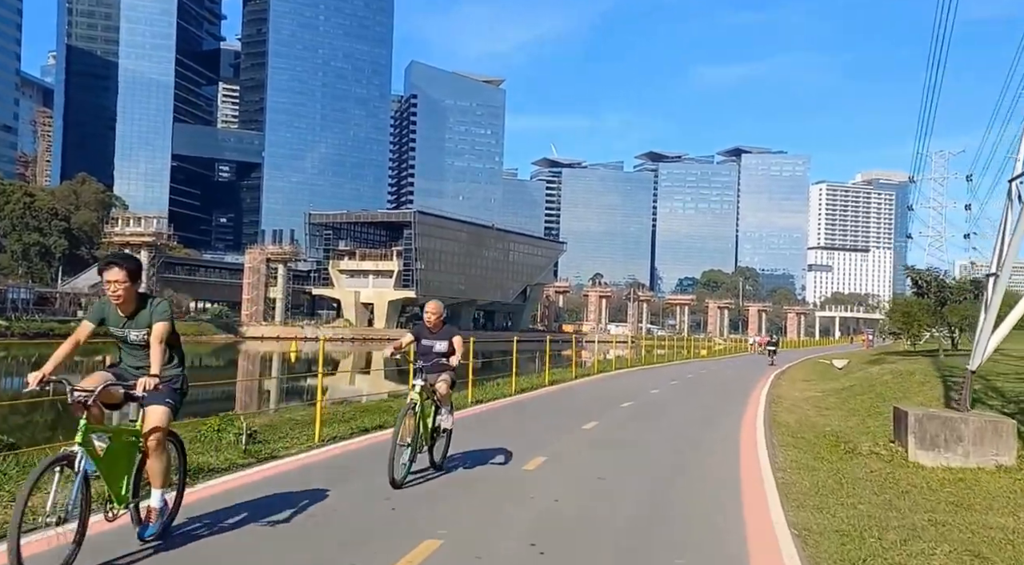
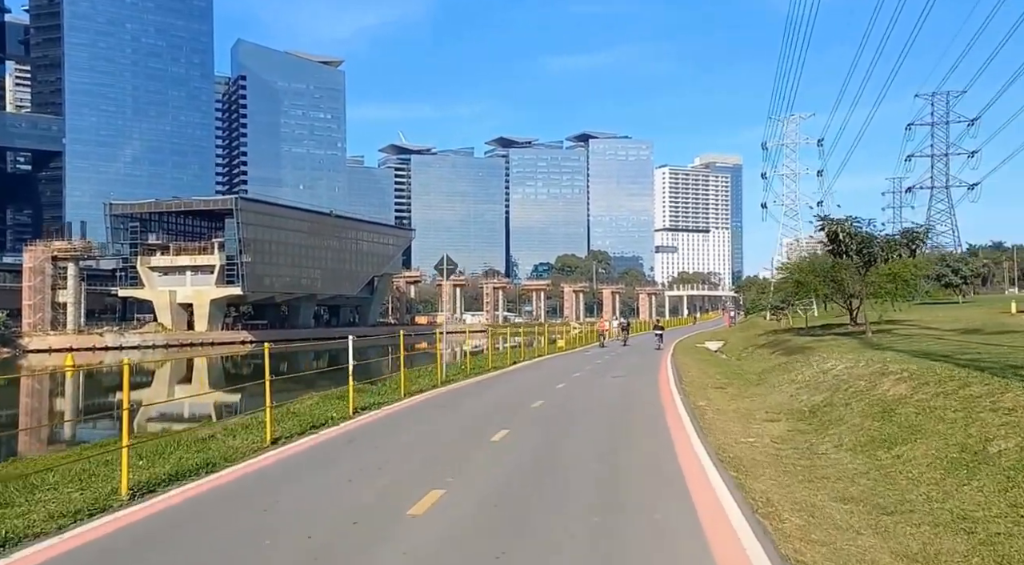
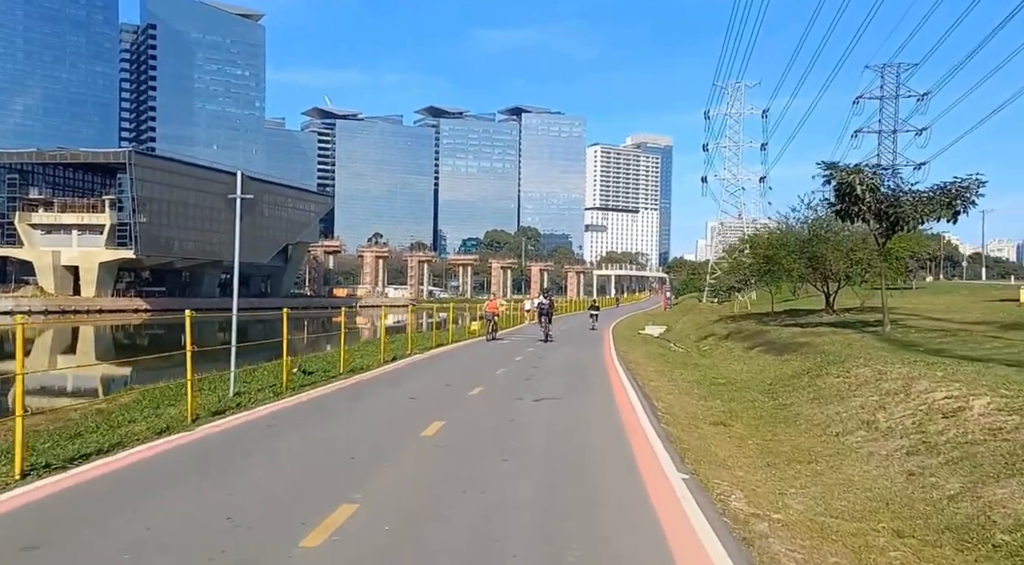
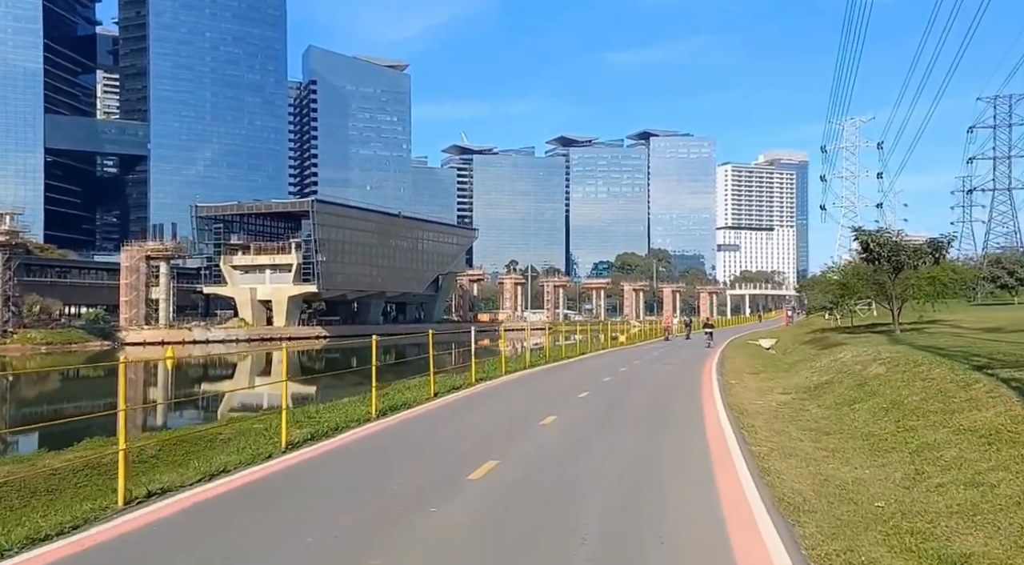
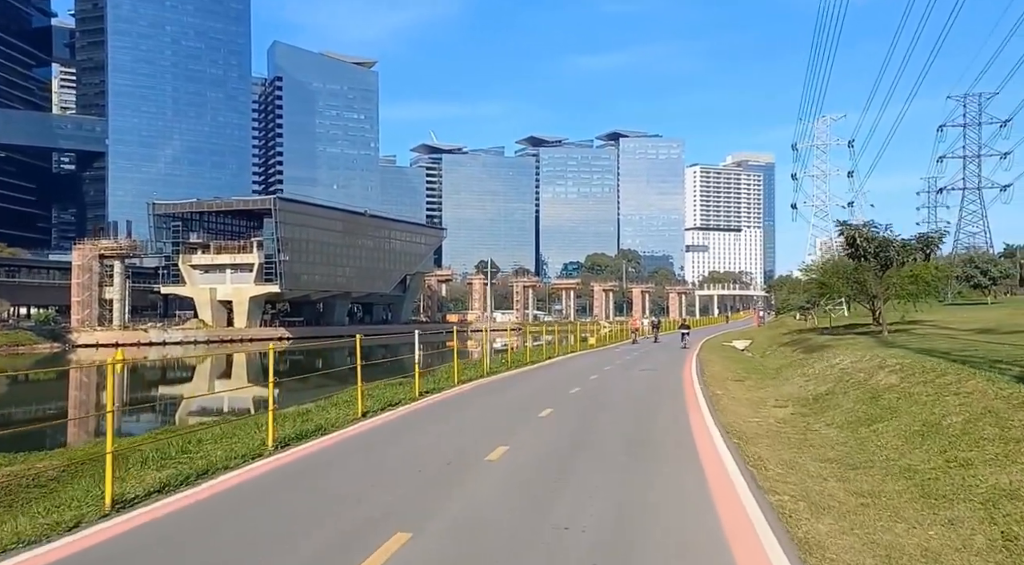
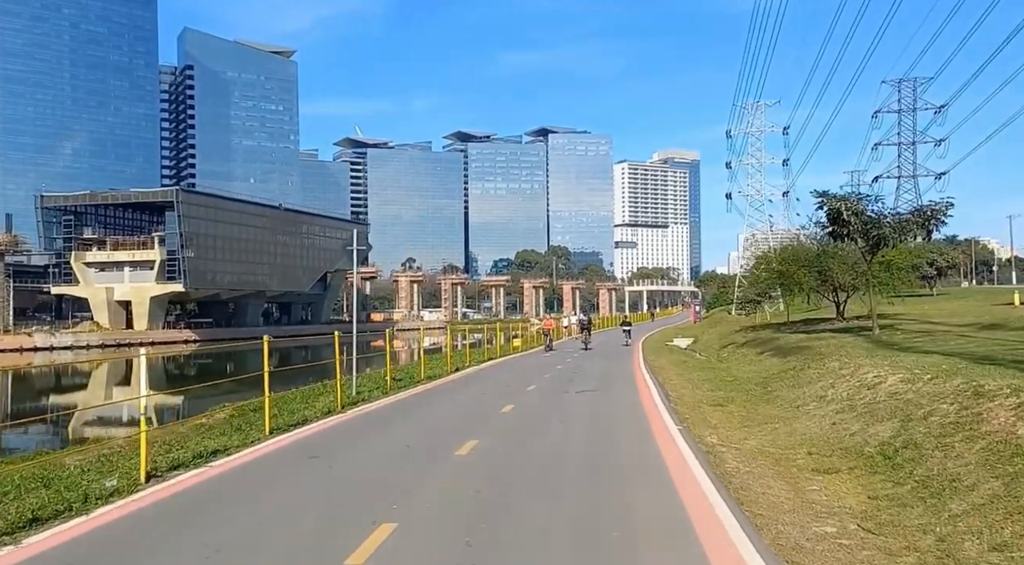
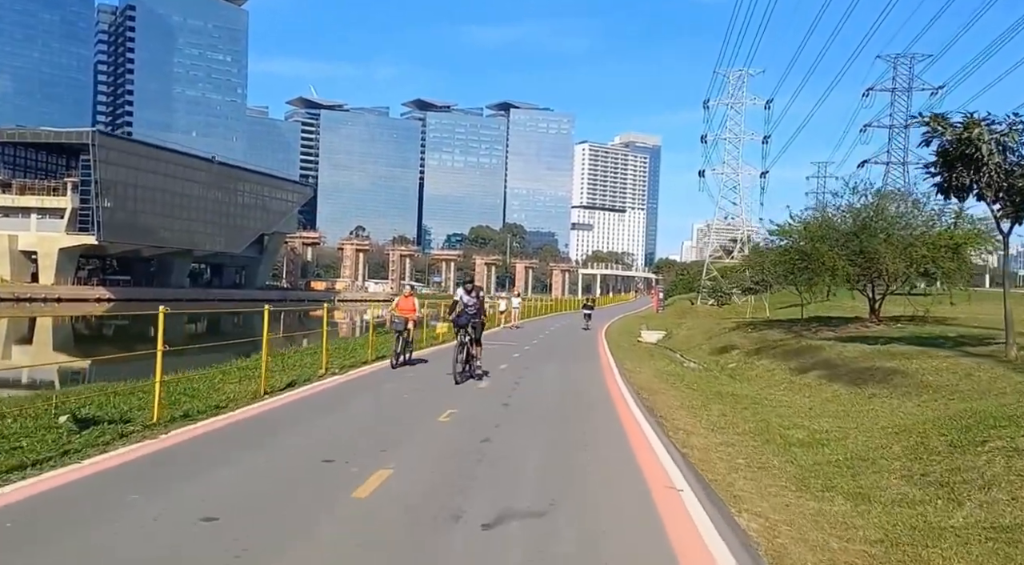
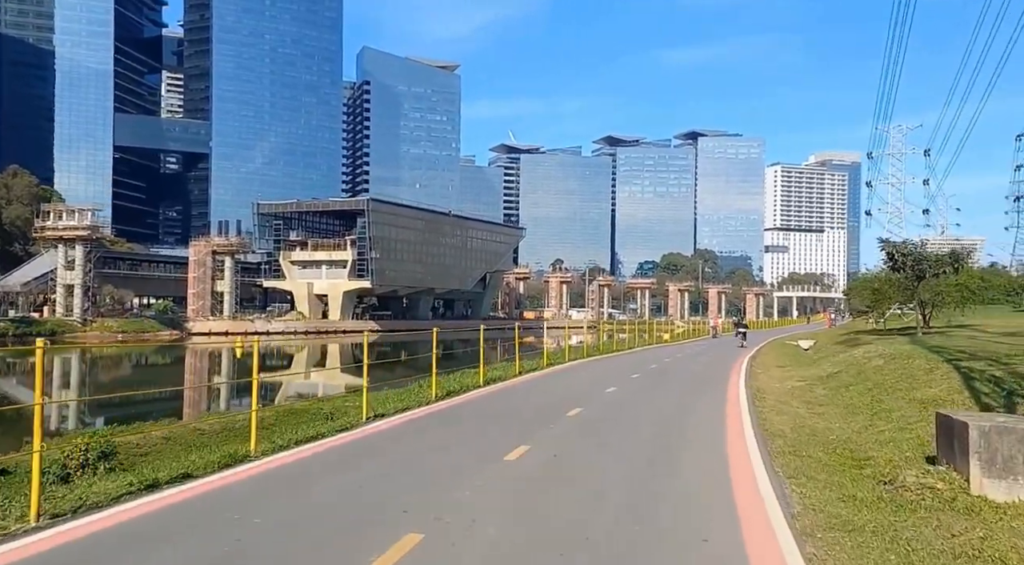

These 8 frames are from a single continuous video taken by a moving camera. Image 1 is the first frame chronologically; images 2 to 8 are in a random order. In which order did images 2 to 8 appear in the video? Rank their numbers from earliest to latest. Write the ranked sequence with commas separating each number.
8, 4, 5, 2, 6, 3, 7
